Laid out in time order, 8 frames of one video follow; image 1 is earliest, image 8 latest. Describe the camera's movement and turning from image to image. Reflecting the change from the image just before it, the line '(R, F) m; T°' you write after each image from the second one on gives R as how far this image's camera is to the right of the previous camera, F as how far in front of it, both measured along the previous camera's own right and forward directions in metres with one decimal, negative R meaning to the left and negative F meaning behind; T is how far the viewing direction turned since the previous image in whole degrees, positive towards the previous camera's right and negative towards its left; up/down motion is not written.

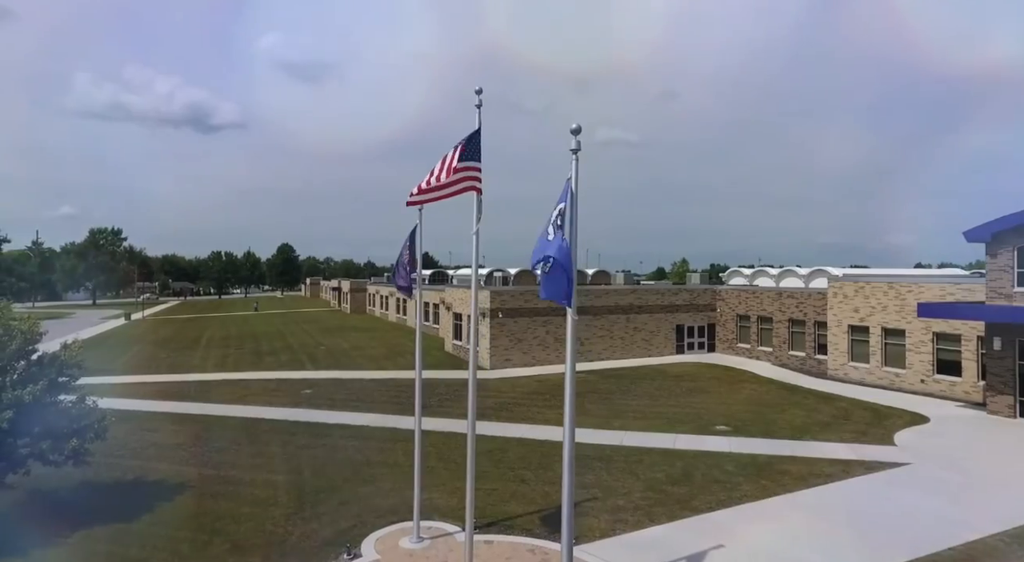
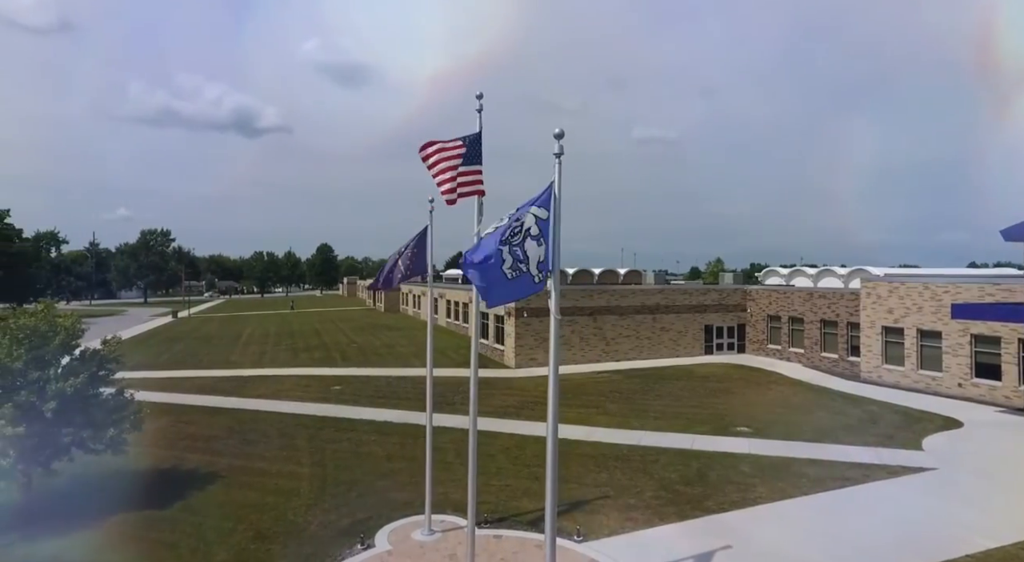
(+0.7, -0.3) m; -4°
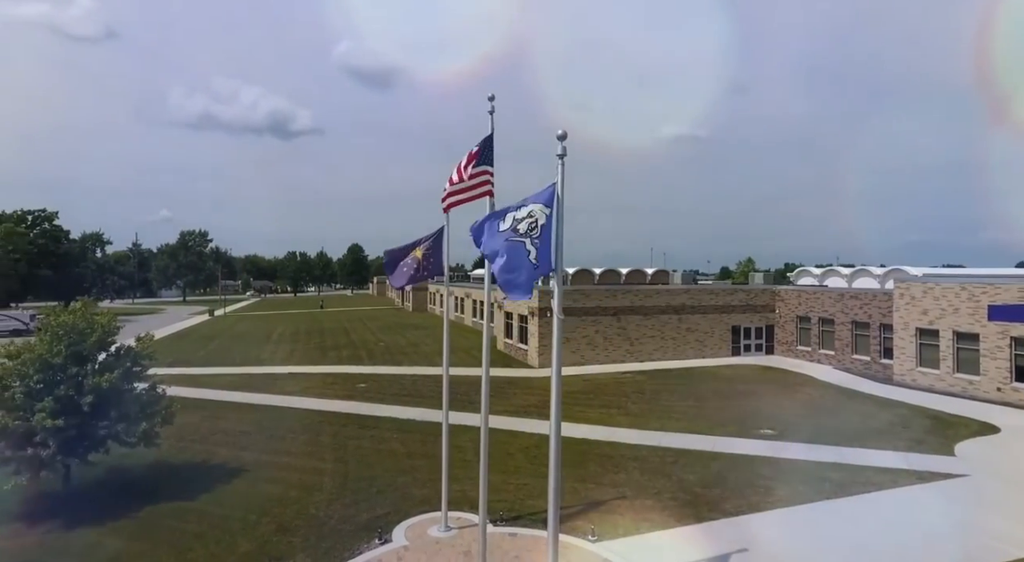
(+0.4, -0.1) m; -3°
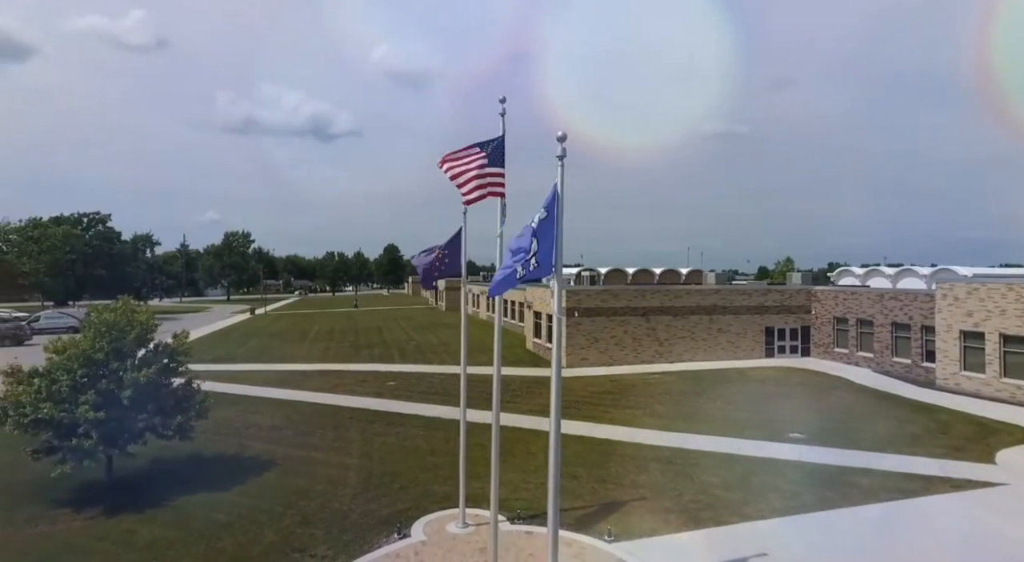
(+0.5, -0.1) m; -4°
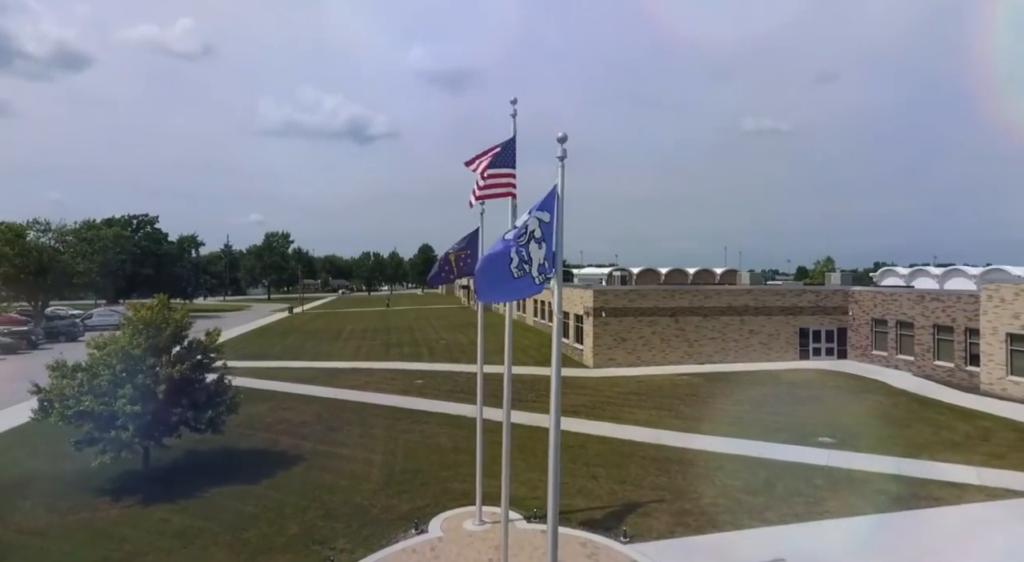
(+0.5, -0.1) m; -4°
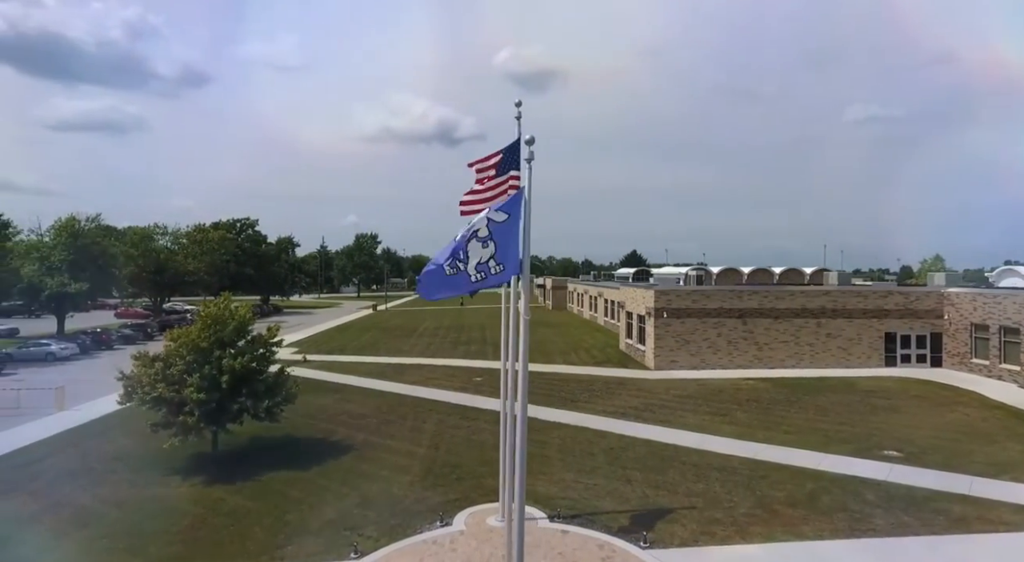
(+1.7, 0.0) m; -10°
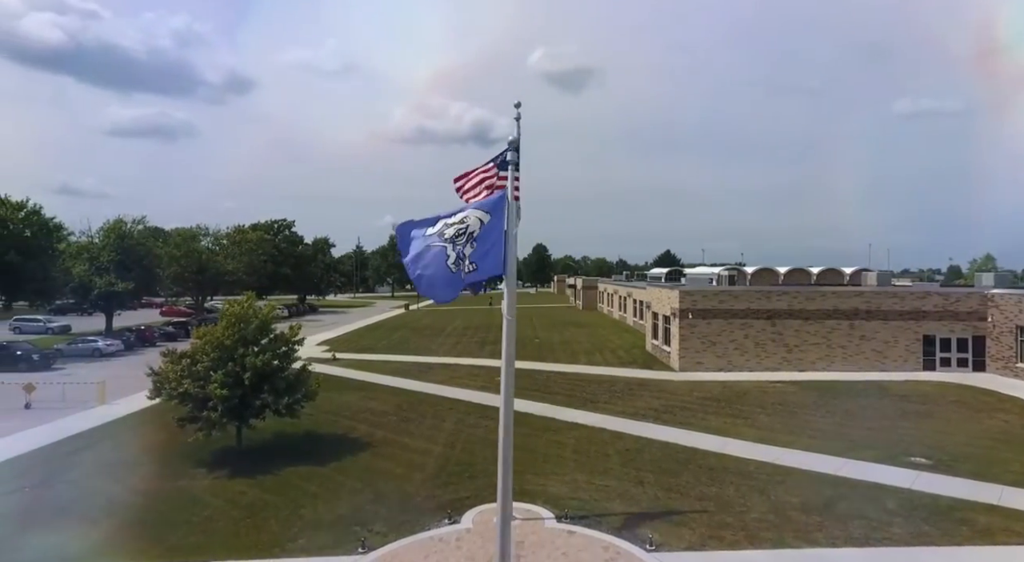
(+0.7, 0.0) m; -4°
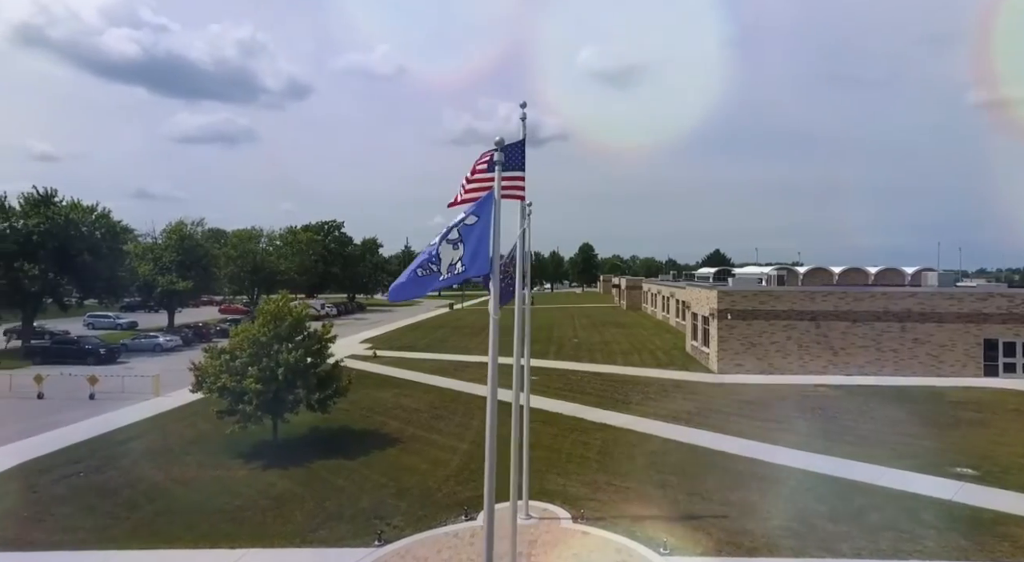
(+0.9, +0.1) m; -5°
